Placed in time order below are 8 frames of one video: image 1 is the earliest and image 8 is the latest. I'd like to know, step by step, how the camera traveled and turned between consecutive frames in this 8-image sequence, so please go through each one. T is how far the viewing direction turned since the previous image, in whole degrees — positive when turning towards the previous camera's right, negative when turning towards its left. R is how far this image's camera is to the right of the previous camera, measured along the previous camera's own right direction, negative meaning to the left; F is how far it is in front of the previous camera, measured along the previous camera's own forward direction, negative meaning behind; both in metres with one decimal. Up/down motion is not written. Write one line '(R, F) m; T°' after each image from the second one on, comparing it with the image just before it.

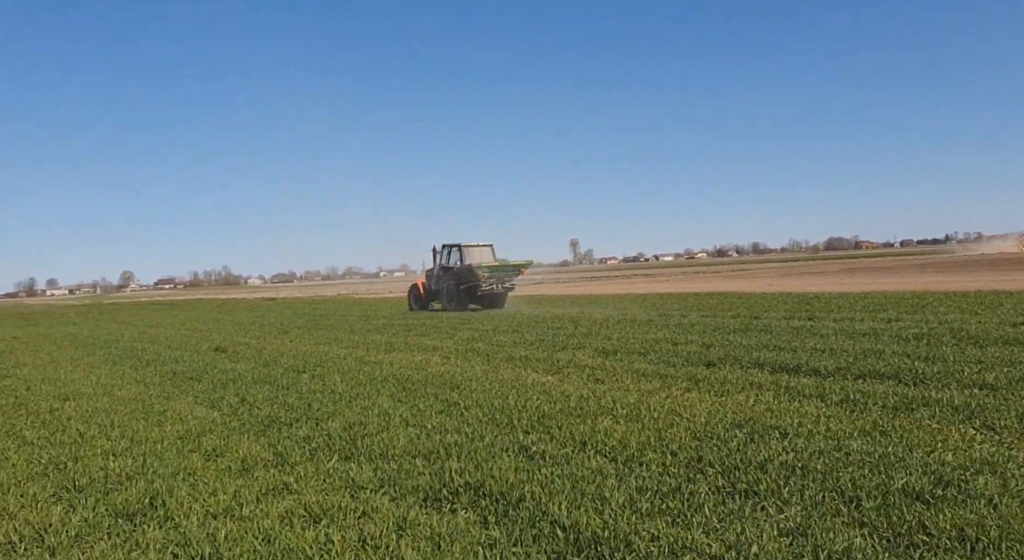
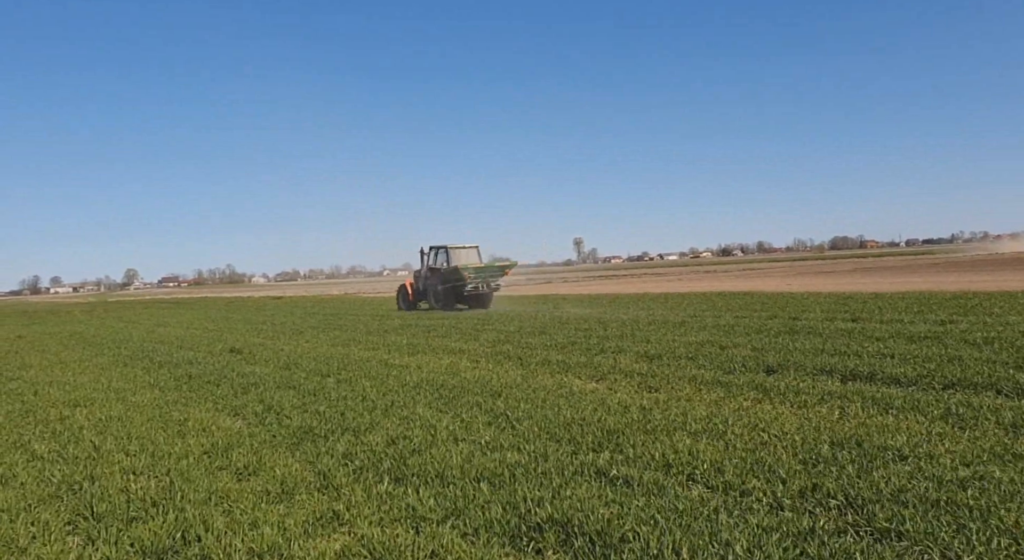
(-0.6, +0.7) m; 0°
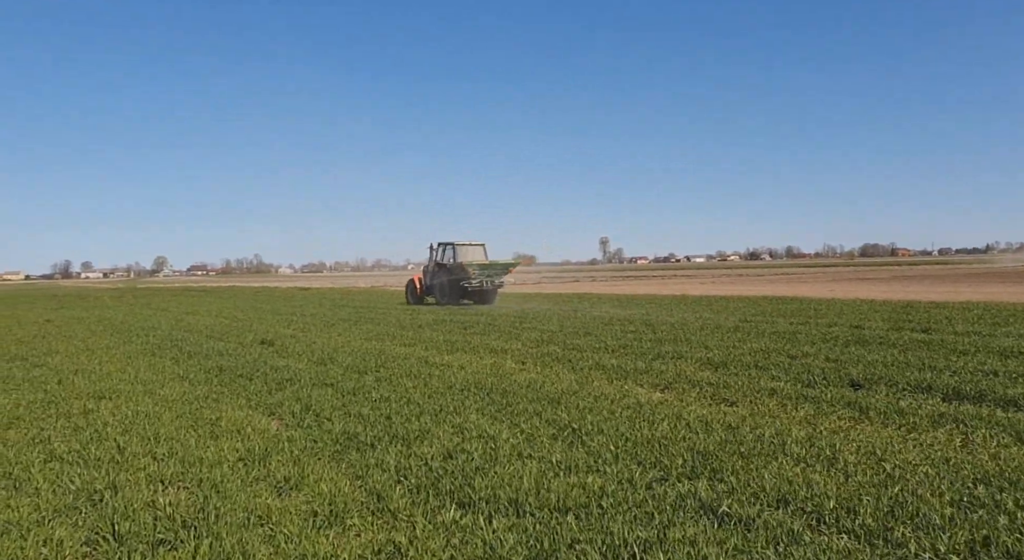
(-0.5, +0.8) m; -2°
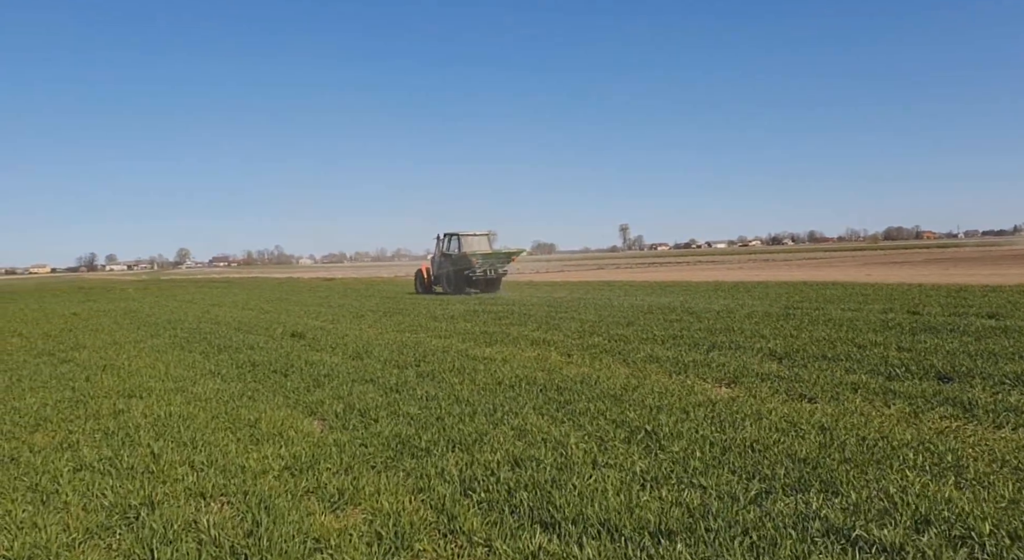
(-0.5, +0.6) m; -2°
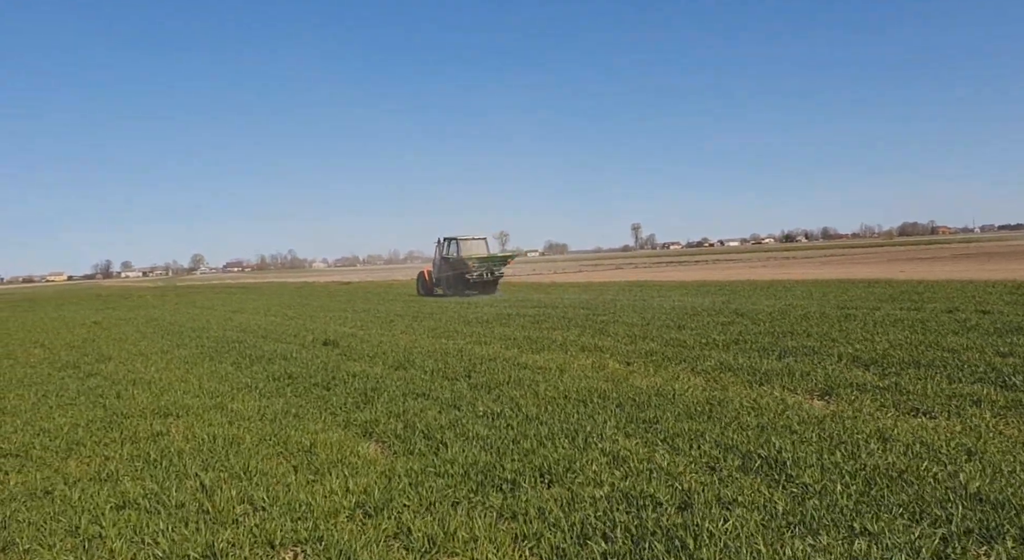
(-0.7, +0.7) m; -1°
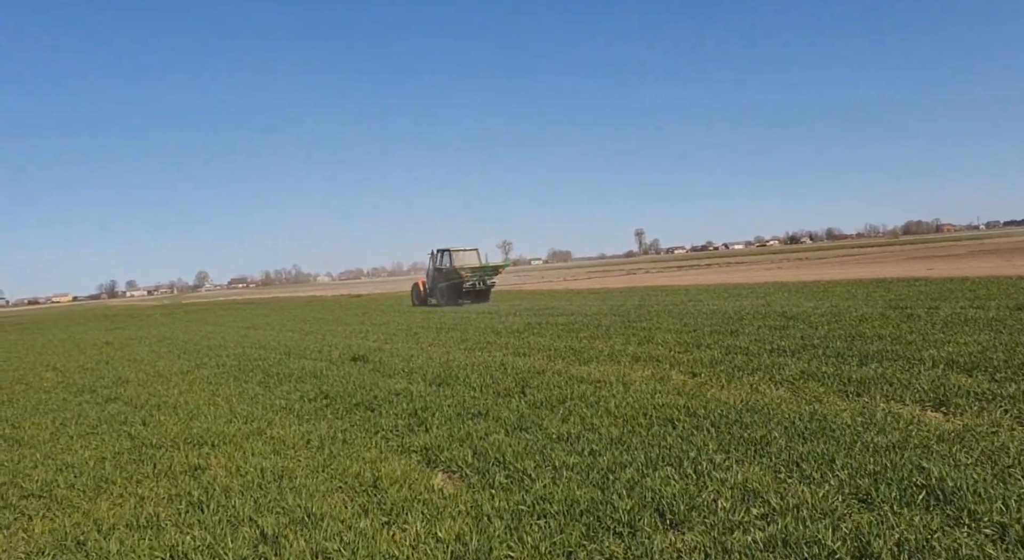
(-0.8, +0.8) m; 0°
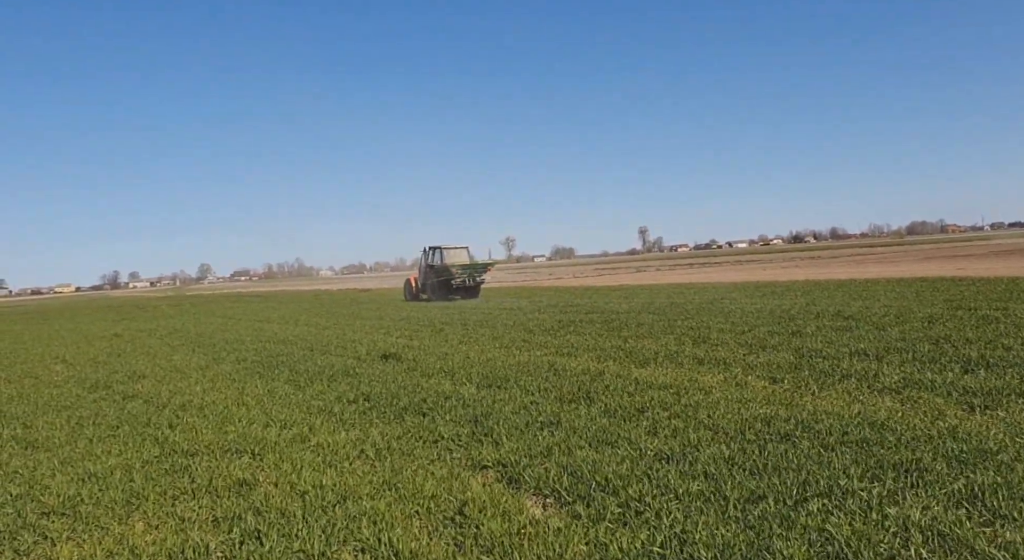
(-0.9, +0.9) m; 0°
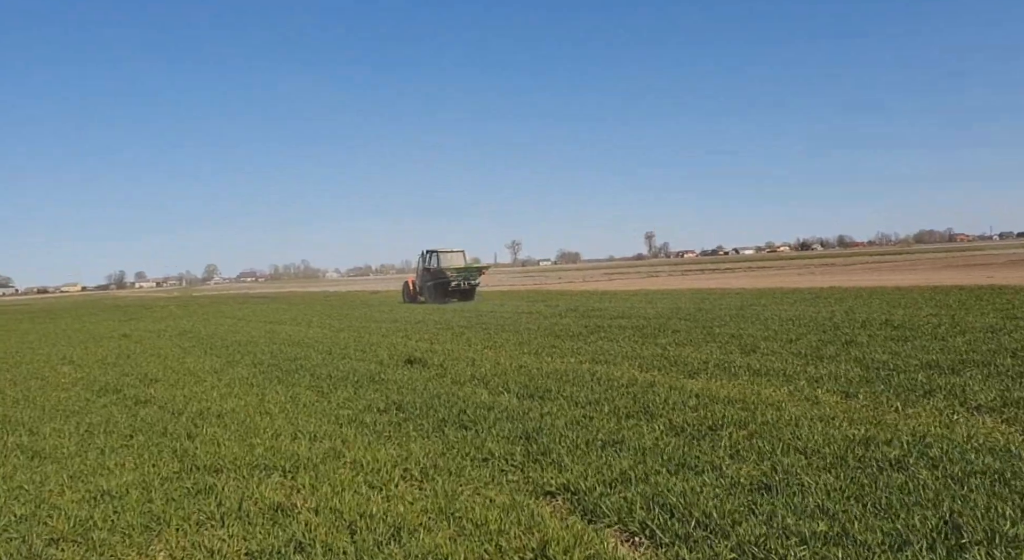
(-0.6, +0.7) m; 0°
